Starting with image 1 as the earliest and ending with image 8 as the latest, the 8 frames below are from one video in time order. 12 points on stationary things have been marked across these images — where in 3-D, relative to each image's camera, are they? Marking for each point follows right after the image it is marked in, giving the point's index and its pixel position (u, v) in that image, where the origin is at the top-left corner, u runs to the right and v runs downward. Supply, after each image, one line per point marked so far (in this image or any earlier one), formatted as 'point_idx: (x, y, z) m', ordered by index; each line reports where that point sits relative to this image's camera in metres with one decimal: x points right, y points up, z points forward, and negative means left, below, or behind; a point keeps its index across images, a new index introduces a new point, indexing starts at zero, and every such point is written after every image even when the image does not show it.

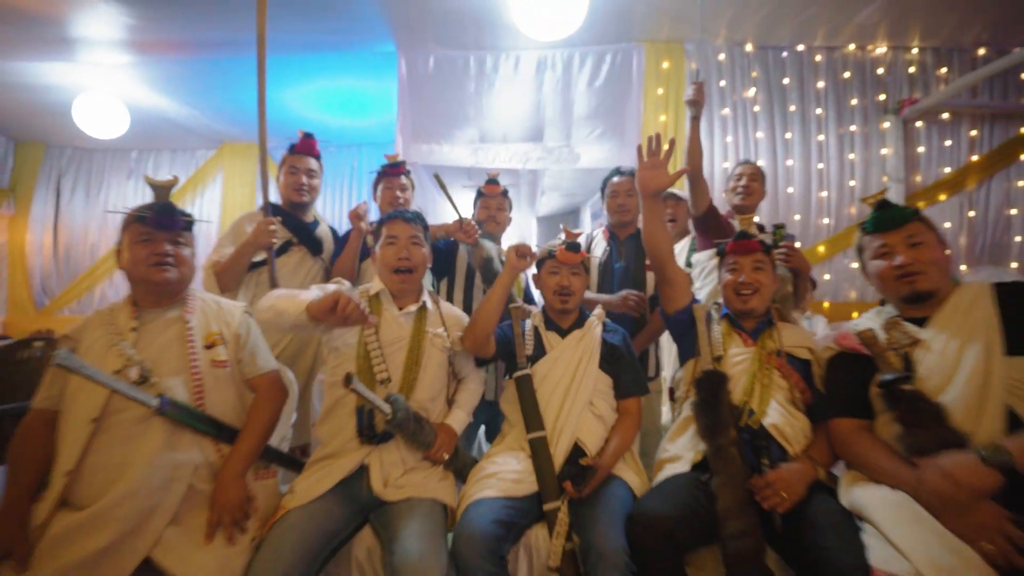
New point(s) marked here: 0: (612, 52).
0: (+0.9, +2.0, +4.3) m
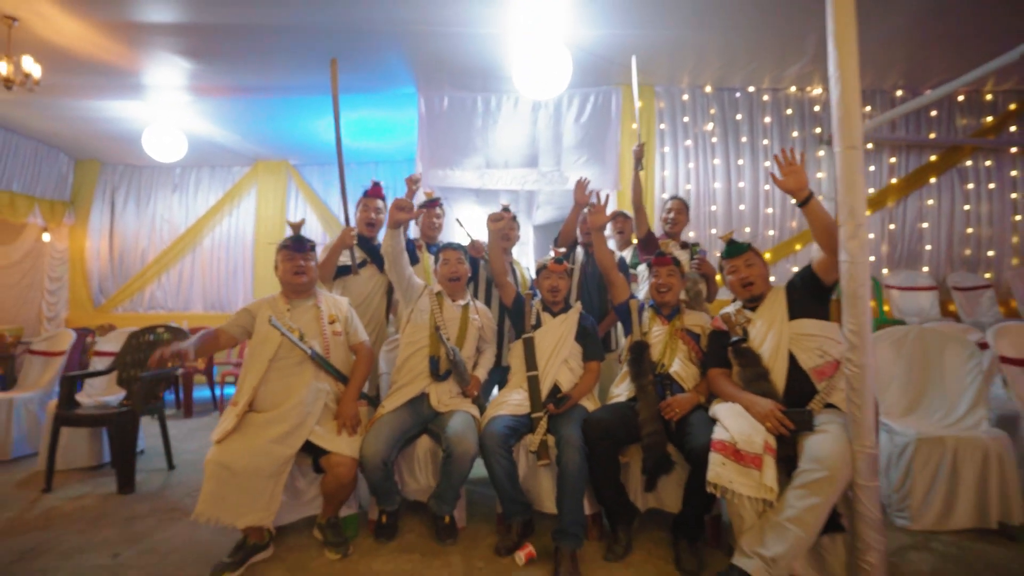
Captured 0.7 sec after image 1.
0: (+0.9, +2.0, +5.3) m
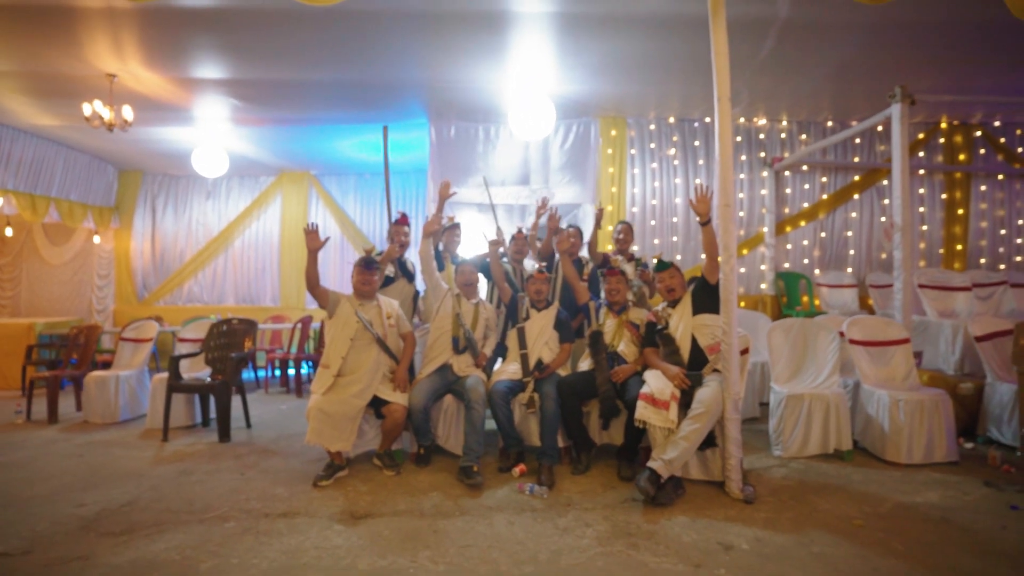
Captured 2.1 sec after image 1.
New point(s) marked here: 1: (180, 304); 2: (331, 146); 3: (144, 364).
0: (+0.8, +2.1, +6.3) m
1: (-5.6, -0.3, +8.5) m
2: (-2.4, +2.0, +7.1) m
3: (-3.7, -0.8, +5.1) m
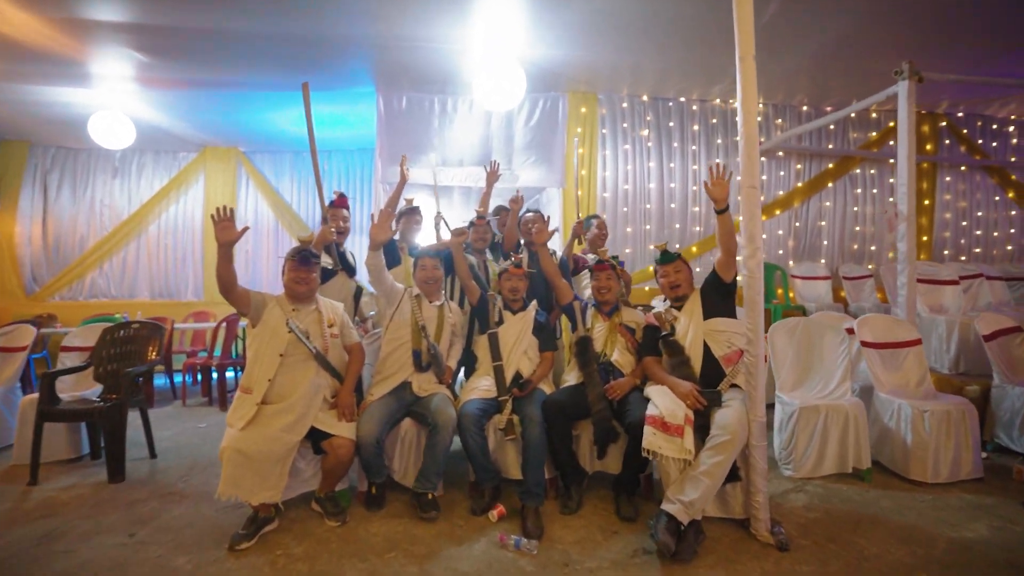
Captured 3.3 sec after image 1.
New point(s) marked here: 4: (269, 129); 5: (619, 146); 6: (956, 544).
0: (+0.4, +2.1, +5.7) m
1: (-6.2, -0.2, +7.2) m
2: (-2.9, +2.1, +6.2) m
3: (-4.0, -0.7, +4.0) m
4: (-3.1, +2.1, +6.6) m
5: (+1.2, +1.6, +5.8) m
6: (+2.1, -1.2, +2.3) m
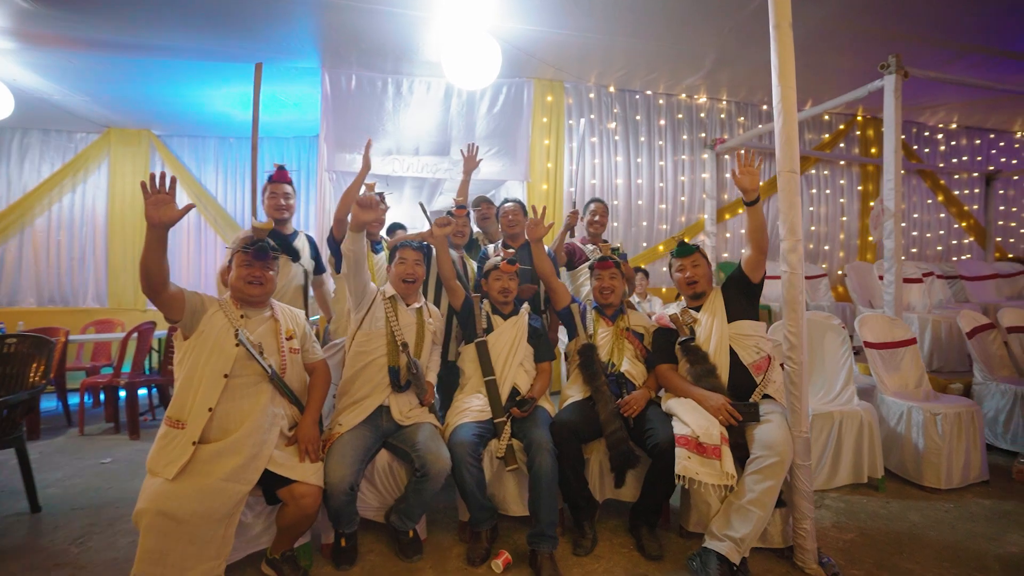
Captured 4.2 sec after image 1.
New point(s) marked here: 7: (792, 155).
0: (-0.1, +2.1, +5.3) m
1: (-6.8, -0.2, +5.9) m
2: (-3.4, +2.0, +5.3) m
3: (-4.1, -0.8, +3.0) m
4: (-3.6, +2.0, +5.7) m
5: (+0.8, +1.6, +5.5) m
6: (+2.1, -1.2, +2.2) m
7: (+1.2, +0.6, +2.2) m
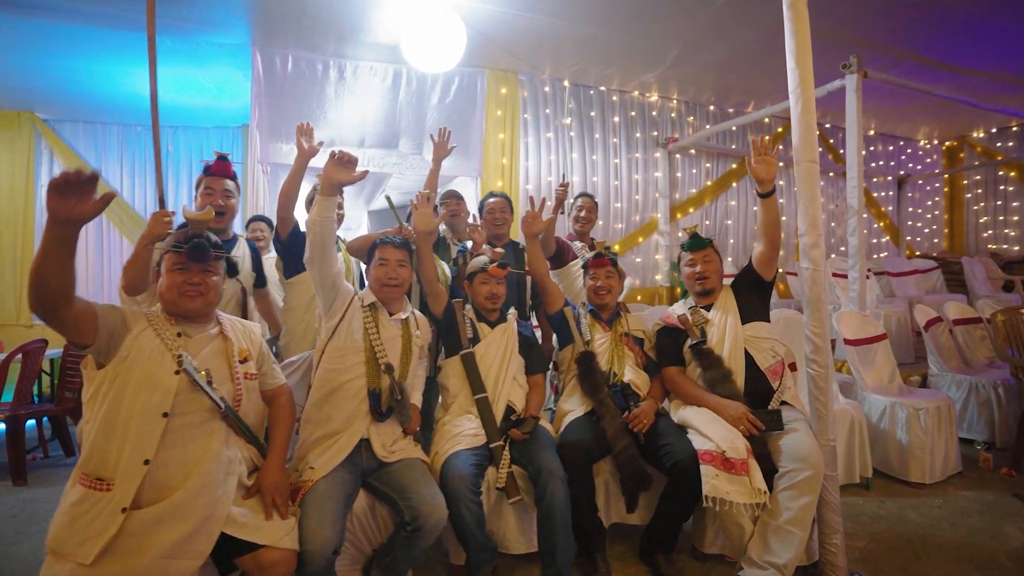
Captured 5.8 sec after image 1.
0: (-0.5, +2.1, +4.9) m
1: (-7.2, -0.4, +4.6) m
2: (-3.8, +1.9, +4.5) m
3: (-4.2, -0.9, +2.2) m
4: (-4.1, +1.9, +4.9) m
5: (+0.3, +1.6, +5.3) m
6: (+2.1, -1.1, +2.1) m
7: (+1.2, +0.6, +2.0) m
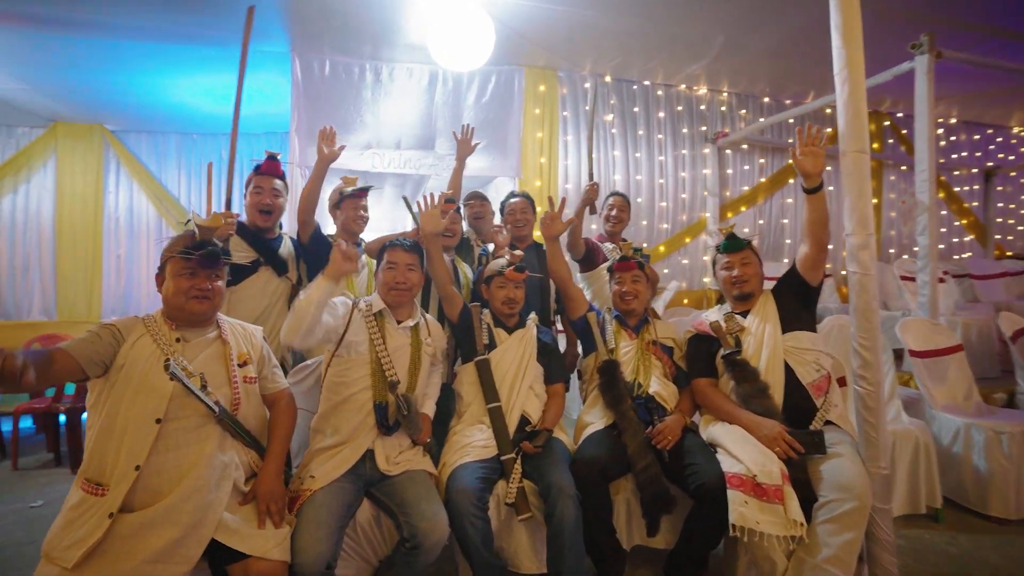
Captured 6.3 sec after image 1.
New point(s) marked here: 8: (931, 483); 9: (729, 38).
0: (-0.1, +2.1, +4.8) m
1: (-6.9, -0.4, +5.2) m
2: (-3.5, +1.9, +4.8) m
3: (-4.1, -0.9, +2.5) m
4: (-3.7, +1.9, +5.2) m
5: (+0.7, +1.6, +5.1) m
6: (+2.2, -1.2, +1.8) m
7: (+1.2, +0.6, +1.8) m
8: (+2.1, -1.0, +2.5) m
9: (+1.9, +2.2, +4.5) m
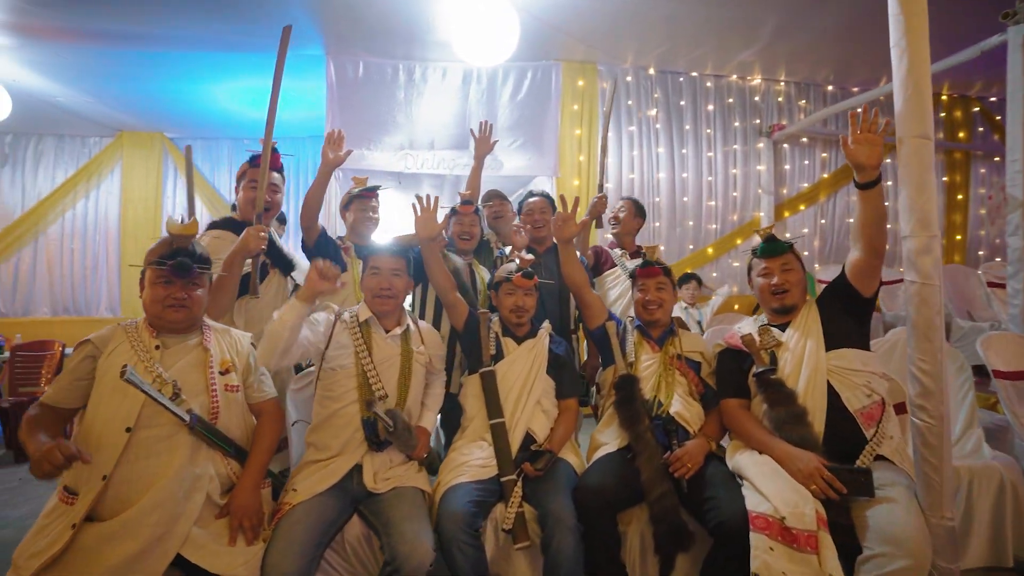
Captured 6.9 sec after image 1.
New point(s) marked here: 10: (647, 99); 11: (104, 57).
0: (+0.2, +2.0, +4.7) m
1: (-6.5, -0.4, +5.8) m
2: (-3.1, +1.9, +5.0) m
3: (-4.0, -0.9, +2.8) m
4: (-3.3, +1.9, +5.4) m
5: (+1.1, +1.6, +4.9) m
6: (+2.1, -1.2, +1.4) m
7: (+1.2, +0.5, +1.5) m
8: (+2.1, -1.0, +2.1) m
9: (+2.2, +2.2, +4.1) m
10: (+1.3, +1.9, +5.0) m
11: (-3.6, +2.0, +4.4) m
